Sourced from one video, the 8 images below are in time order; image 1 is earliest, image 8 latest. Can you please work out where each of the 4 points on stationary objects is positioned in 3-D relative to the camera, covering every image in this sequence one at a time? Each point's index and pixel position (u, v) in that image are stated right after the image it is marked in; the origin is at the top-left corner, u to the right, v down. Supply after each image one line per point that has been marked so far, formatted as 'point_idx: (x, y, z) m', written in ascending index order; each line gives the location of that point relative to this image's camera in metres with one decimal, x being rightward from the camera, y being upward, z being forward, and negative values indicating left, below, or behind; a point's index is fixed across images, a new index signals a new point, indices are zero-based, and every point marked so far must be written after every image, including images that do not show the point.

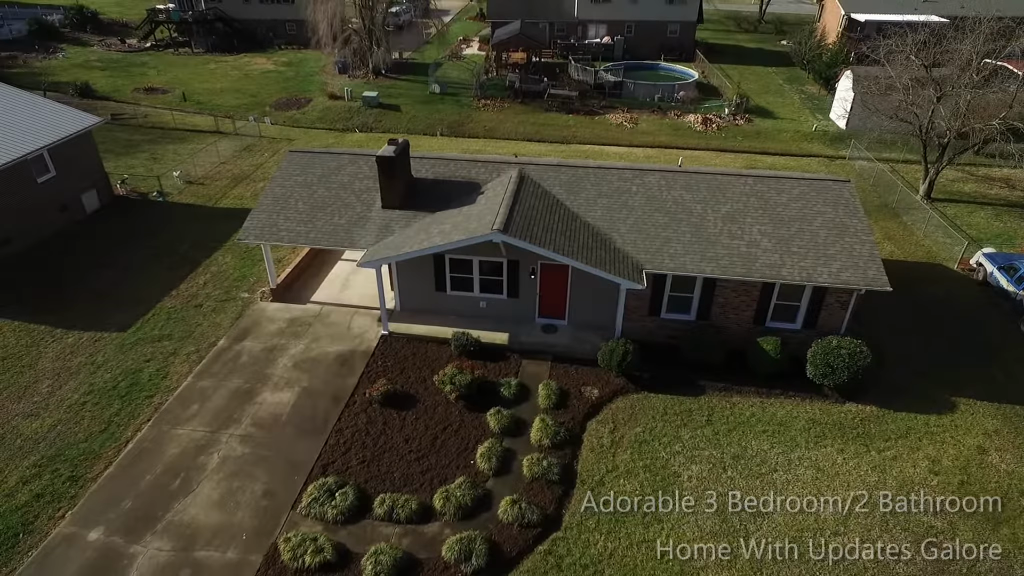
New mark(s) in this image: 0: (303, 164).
0: (-6.0, +3.6, +17.8) m
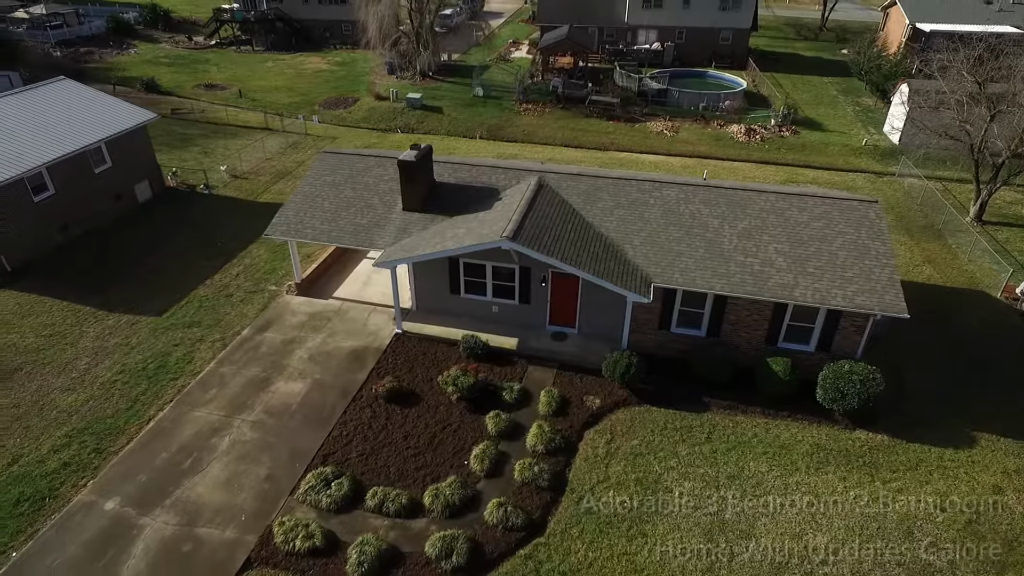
0: (-5.4, +3.7, +18.5) m
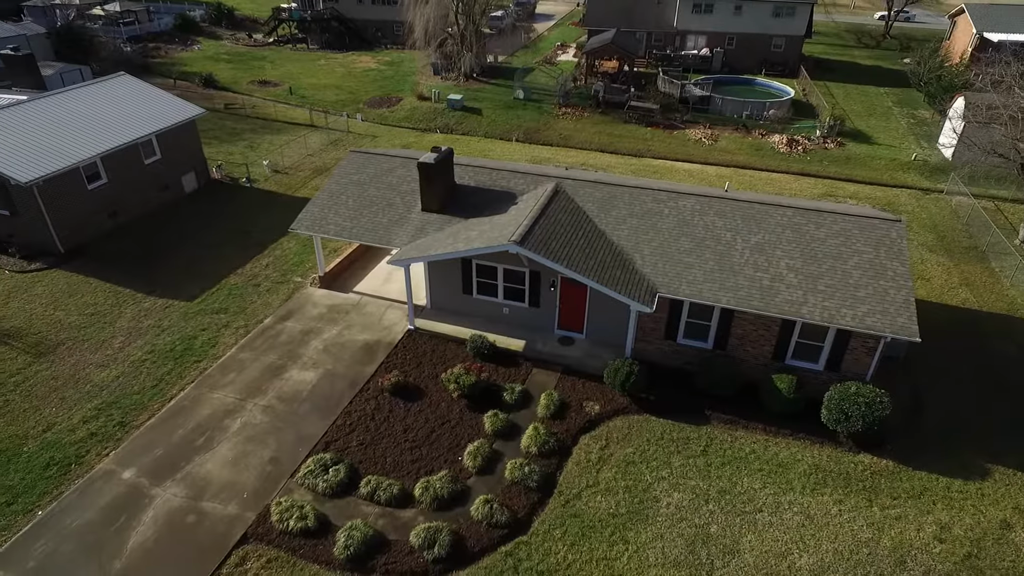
0: (-4.7, +3.9, +19.2) m
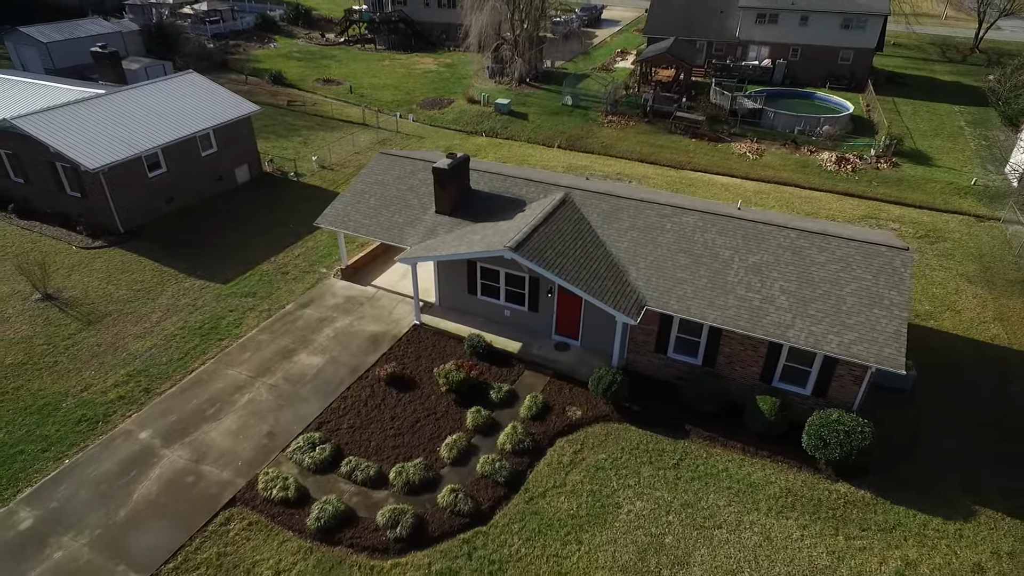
0: (-4.1, +4.1, +20.4) m
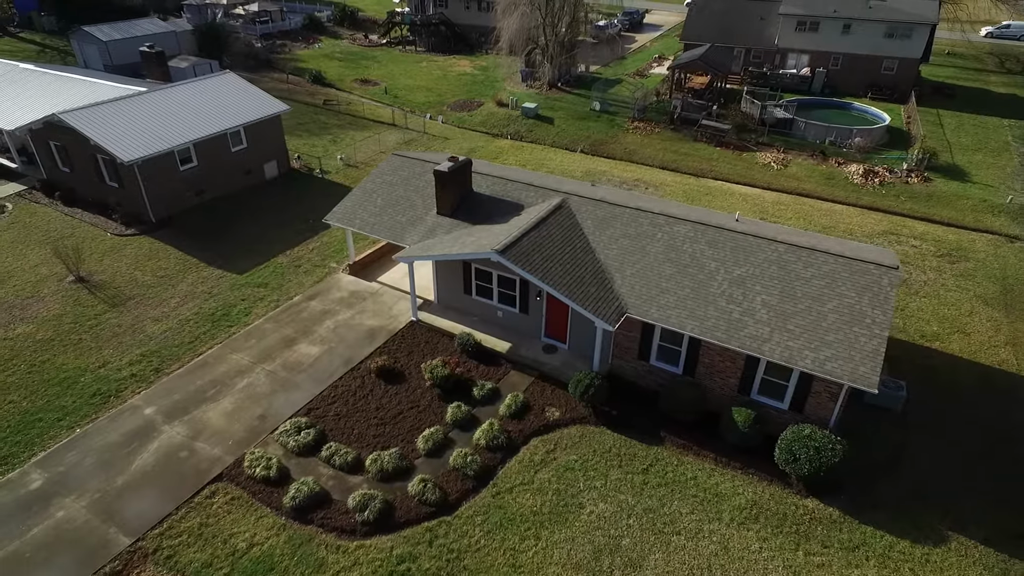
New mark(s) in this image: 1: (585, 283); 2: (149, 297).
0: (-4.0, +4.2, +21.2) m
1: (+1.9, +0.1, +15.9) m
2: (-11.4, -0.3, +19.5) m
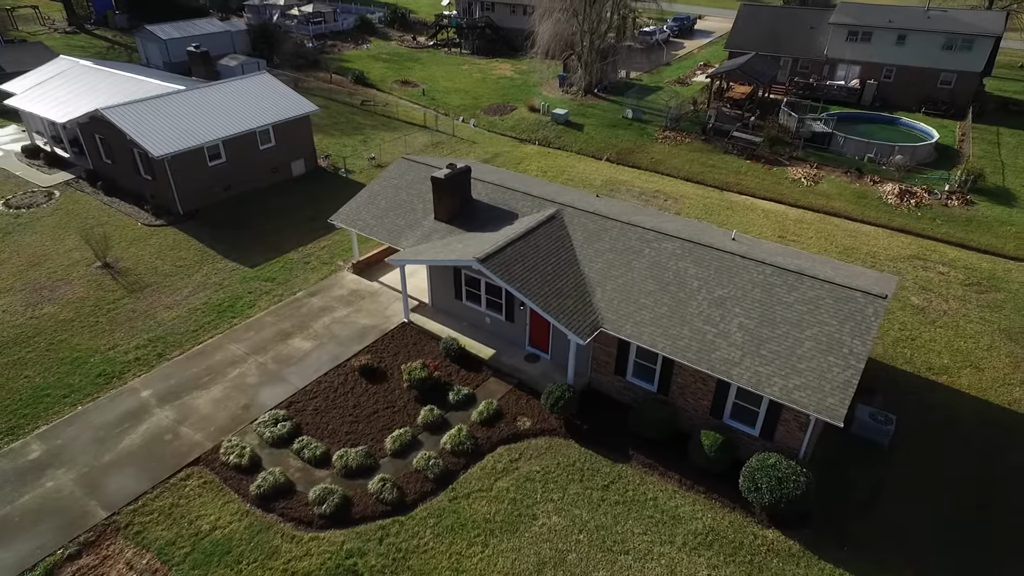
0: (-3.8, +4.1, +21.7) m
1: (+1.3, -0.2, +16.0) m
2: (-11.6, +0.1, +20.7) m
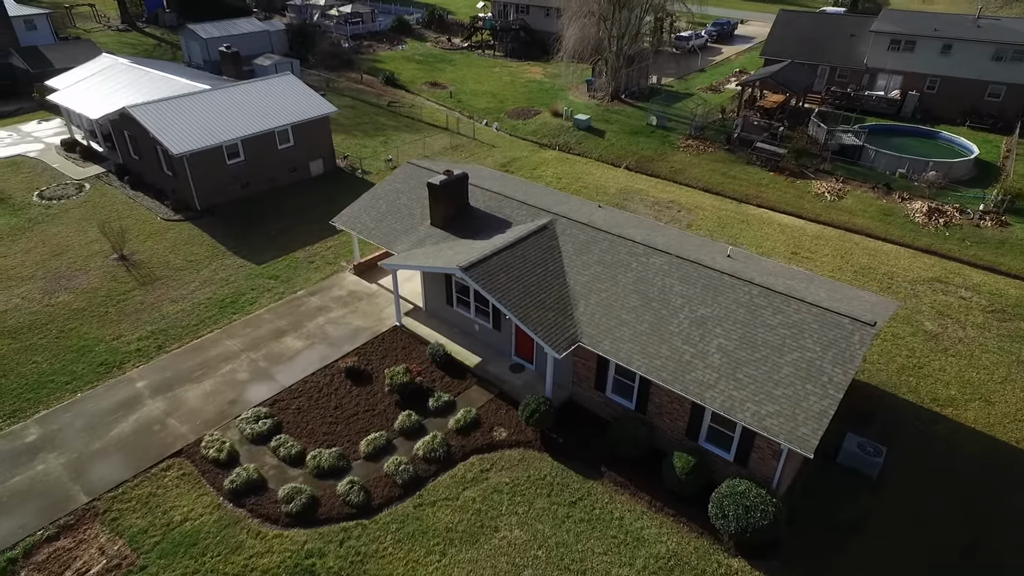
0: (-3.7, +4.0, +22.0) m
1: (+0.9, -0.5, +15.9) m
2: (-11.7, +0.3, +21.5) m
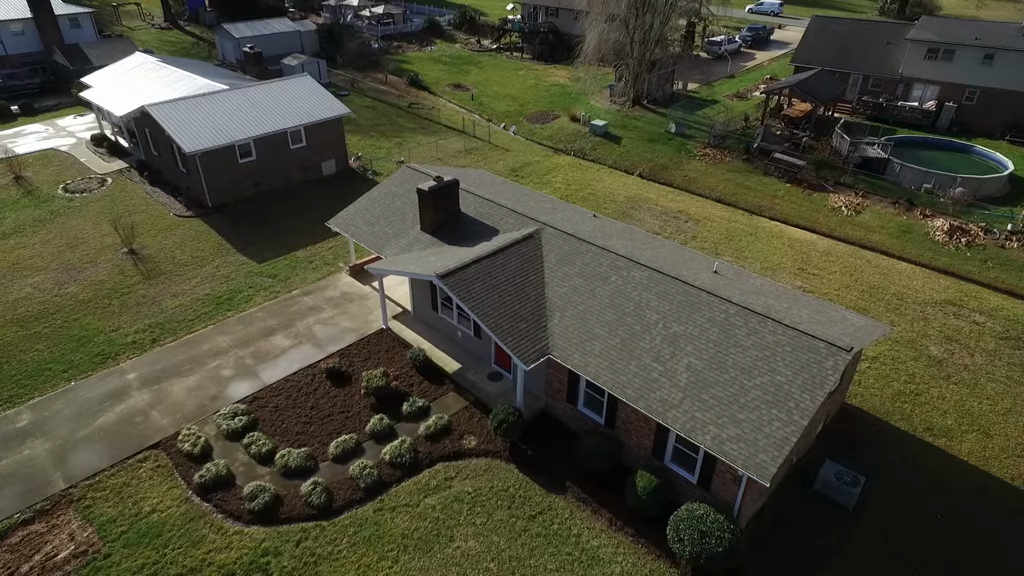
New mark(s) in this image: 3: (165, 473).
0: (-3.8, +3.9, +22.2) m
1: (+0.2, -0.8, +15.9) m
2: (-12.0, +0.5, +22.2) m
3: (-8.4, -4.5, +14.9) m
